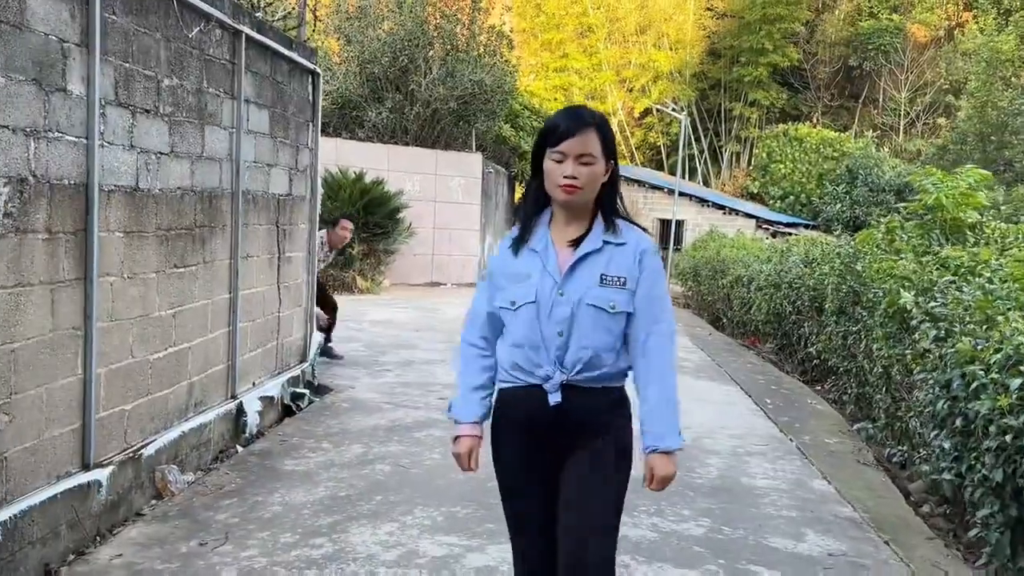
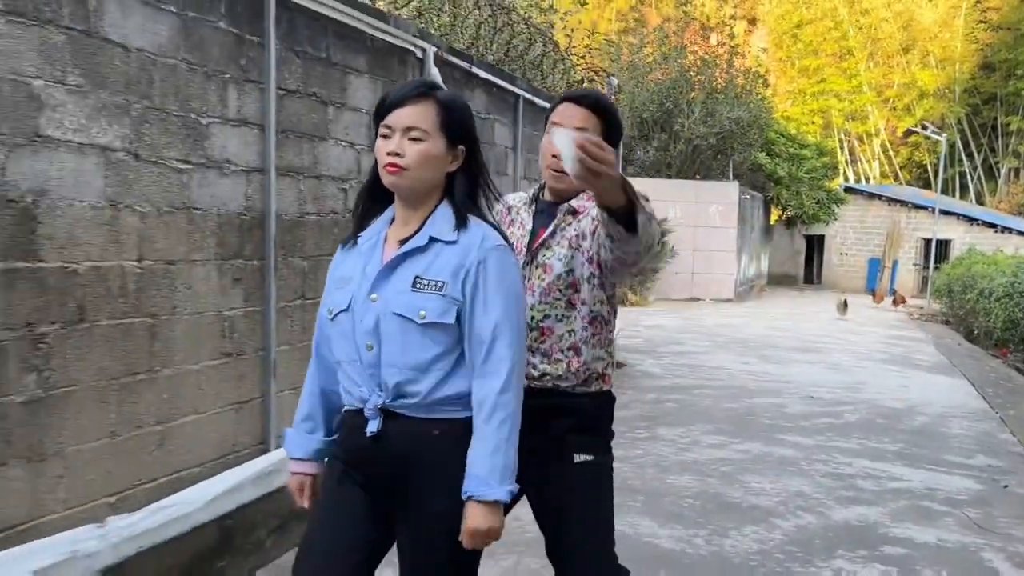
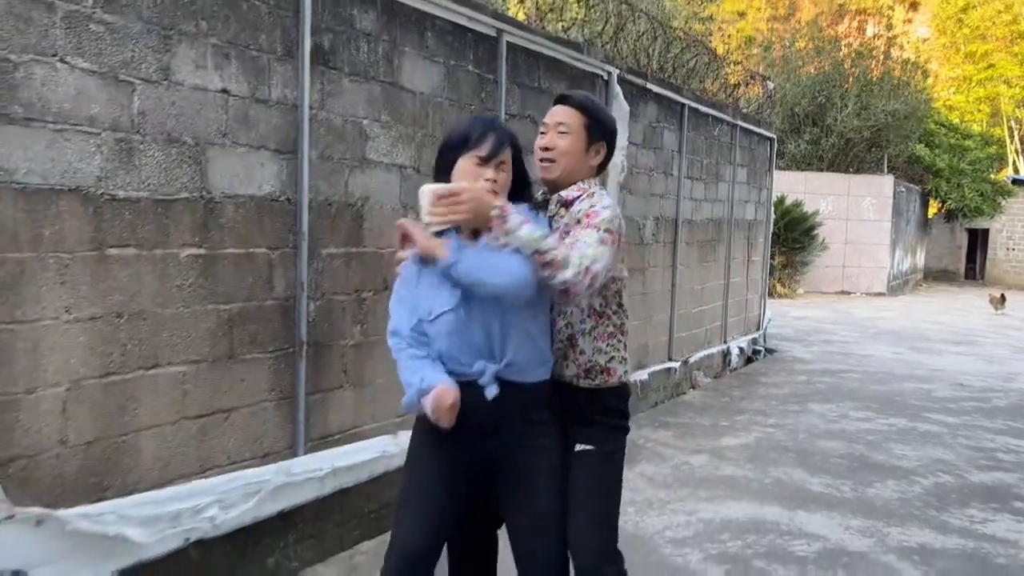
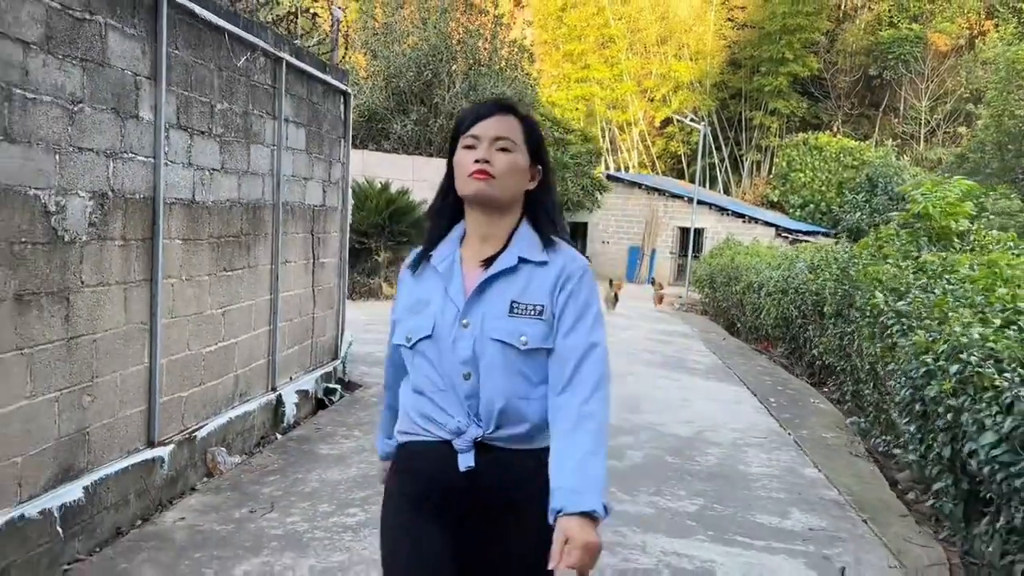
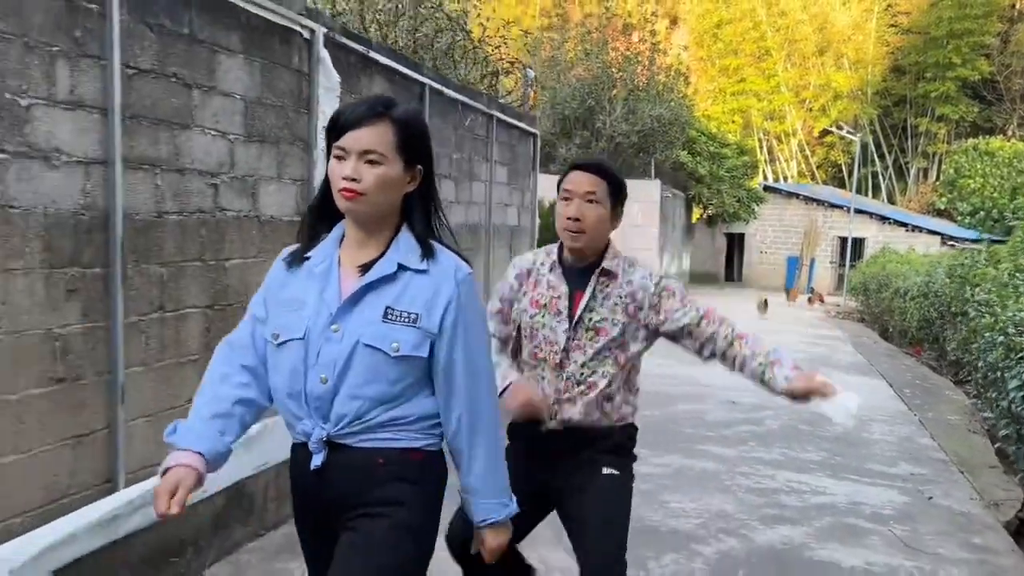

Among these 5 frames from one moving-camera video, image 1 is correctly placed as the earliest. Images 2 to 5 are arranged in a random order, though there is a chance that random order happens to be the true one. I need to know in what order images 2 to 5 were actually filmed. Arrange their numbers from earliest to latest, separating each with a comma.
4, 5, 2, 3
